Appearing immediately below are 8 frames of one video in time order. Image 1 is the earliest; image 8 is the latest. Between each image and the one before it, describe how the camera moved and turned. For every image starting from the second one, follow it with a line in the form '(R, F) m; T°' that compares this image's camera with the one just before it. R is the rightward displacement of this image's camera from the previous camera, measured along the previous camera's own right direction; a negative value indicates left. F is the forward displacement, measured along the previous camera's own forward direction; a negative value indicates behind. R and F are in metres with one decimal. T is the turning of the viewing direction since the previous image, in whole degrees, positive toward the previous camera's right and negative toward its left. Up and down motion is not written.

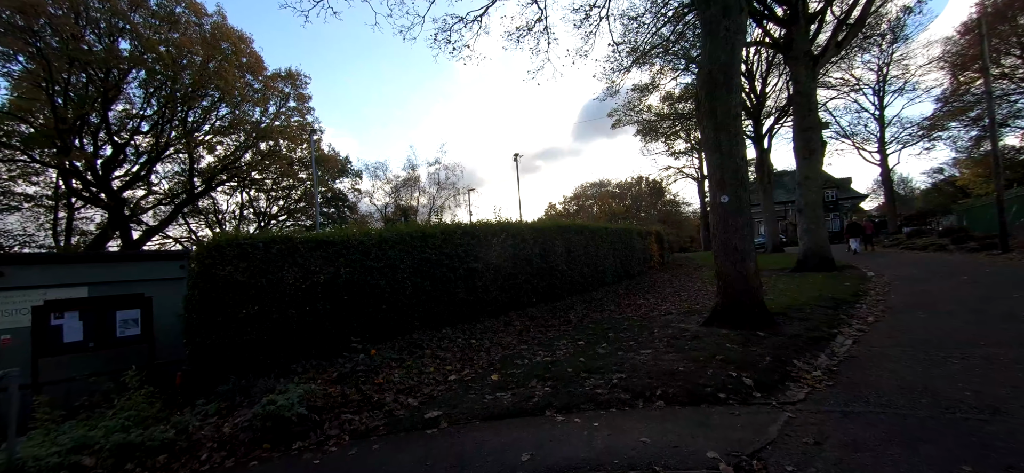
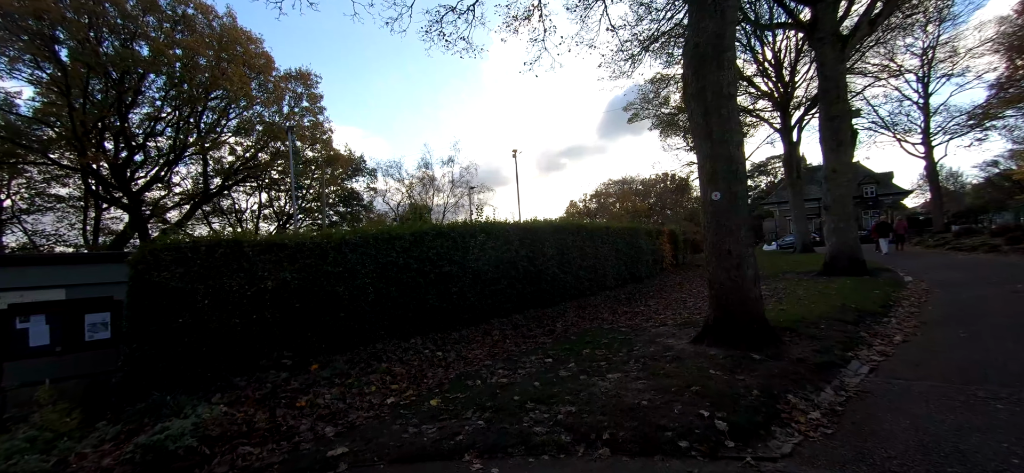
(+1.0, +0.8) m; -3°
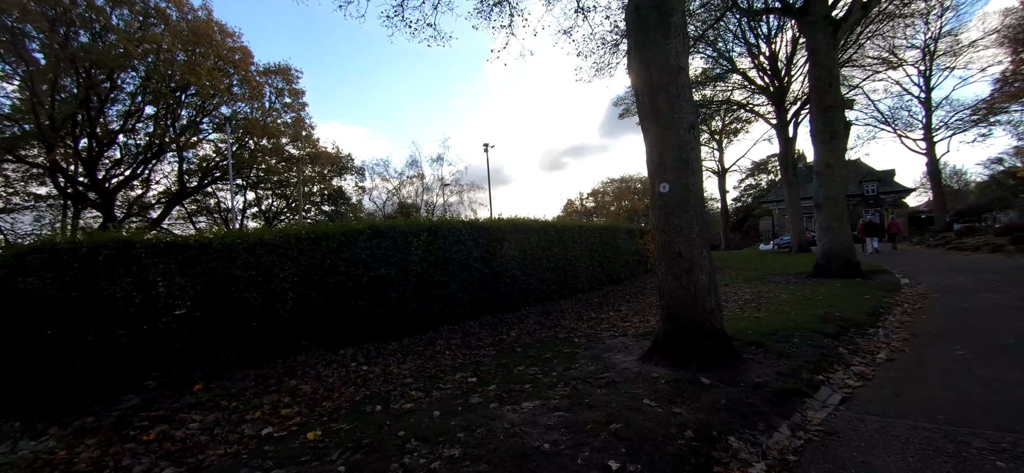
(+1.1, +0.9) m; 0°
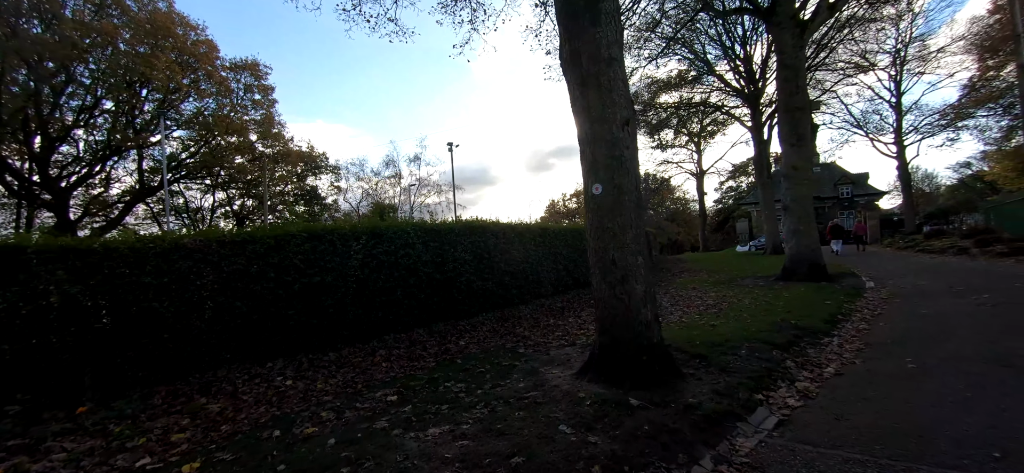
(+0.7, +0.4) m; +2°
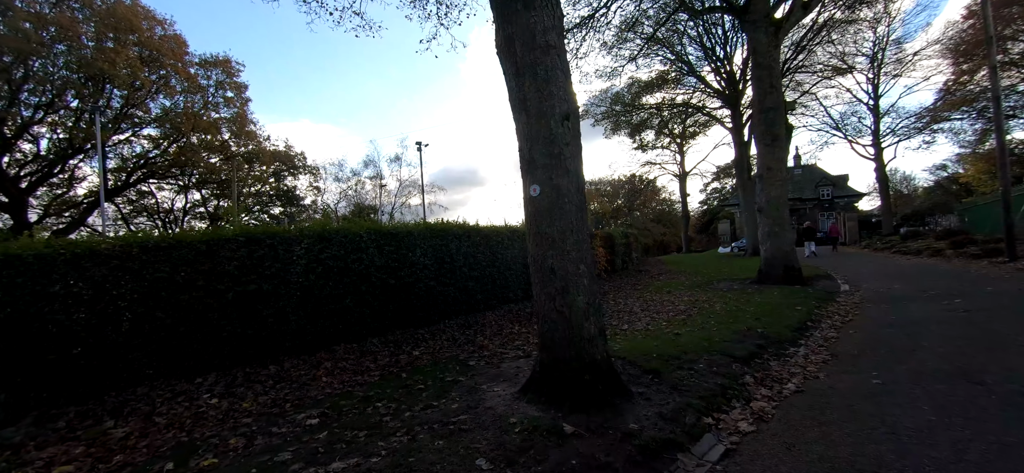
(+0.6, +0.4) m; +1°
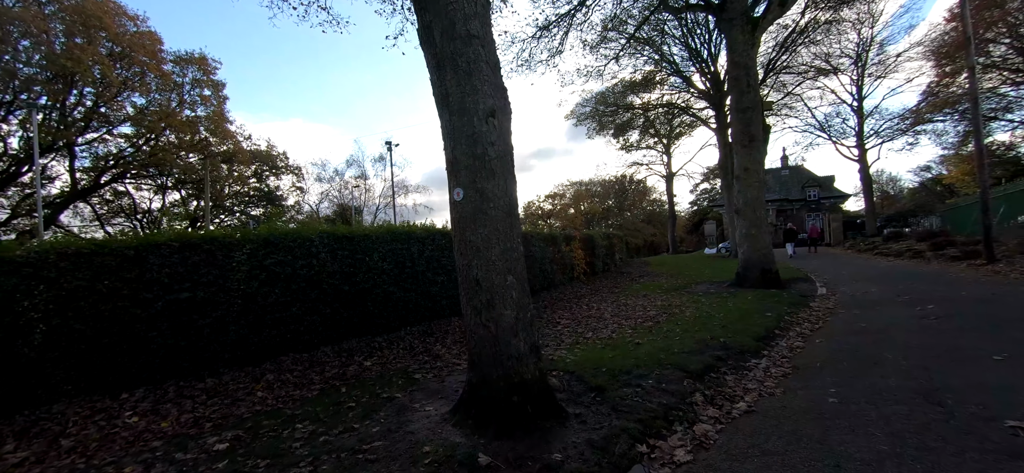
(+0.6, +0.3) m; +1°
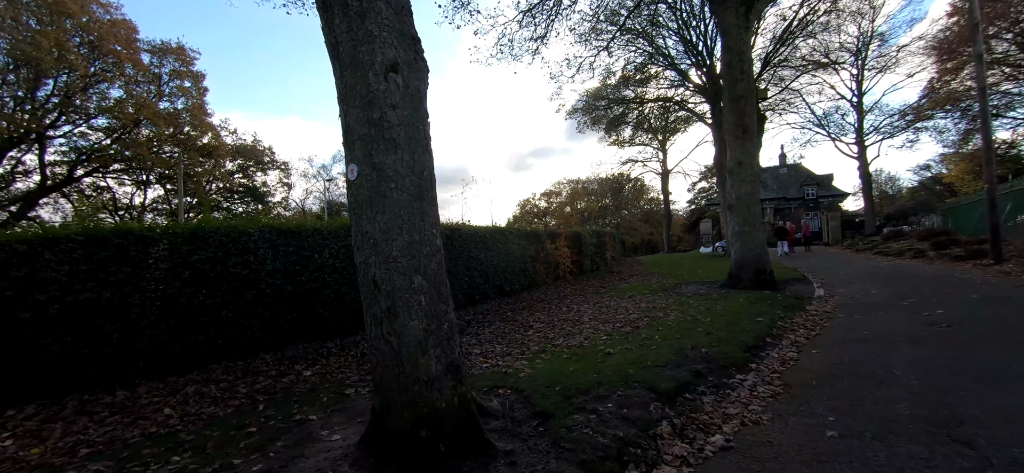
(+0.6, +0.8) m; 0°
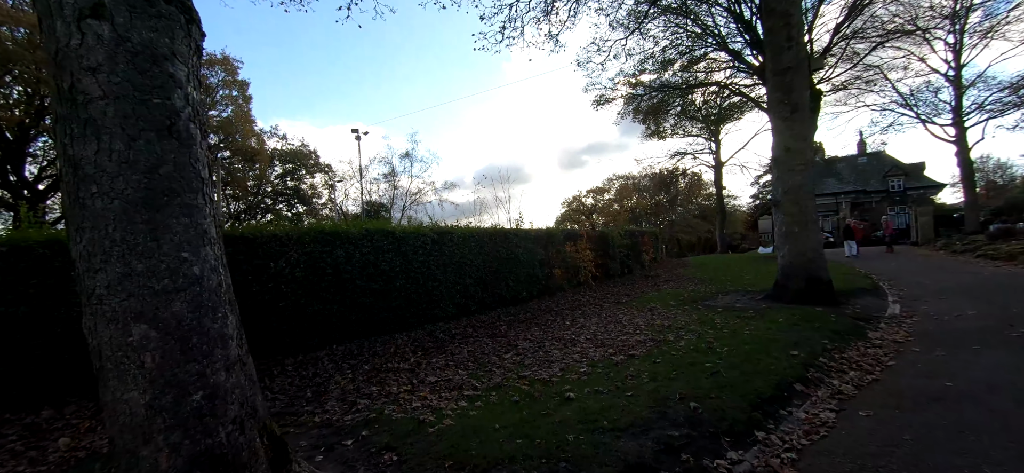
(+1.2, +1.1) m; -7°
